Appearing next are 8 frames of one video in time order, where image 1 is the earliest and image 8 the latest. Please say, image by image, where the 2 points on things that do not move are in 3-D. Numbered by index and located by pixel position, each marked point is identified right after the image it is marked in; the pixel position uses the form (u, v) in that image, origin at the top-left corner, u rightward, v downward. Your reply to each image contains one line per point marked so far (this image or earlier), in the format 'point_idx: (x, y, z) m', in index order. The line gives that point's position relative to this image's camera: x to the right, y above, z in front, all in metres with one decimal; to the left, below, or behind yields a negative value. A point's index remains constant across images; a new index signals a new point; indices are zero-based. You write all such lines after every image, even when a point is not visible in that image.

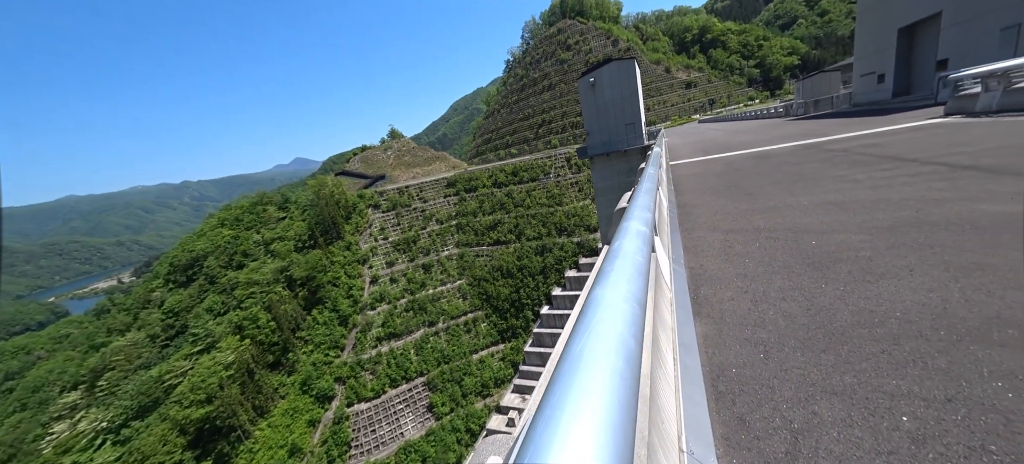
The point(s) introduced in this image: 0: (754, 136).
0: (+13.3, +4.7, +16.2) m
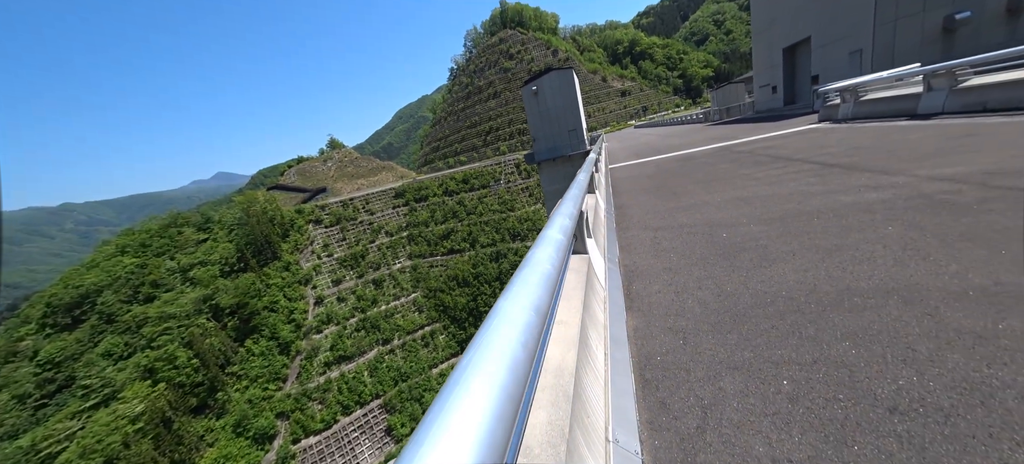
0: (+10.2, +5.0, +18.2) m
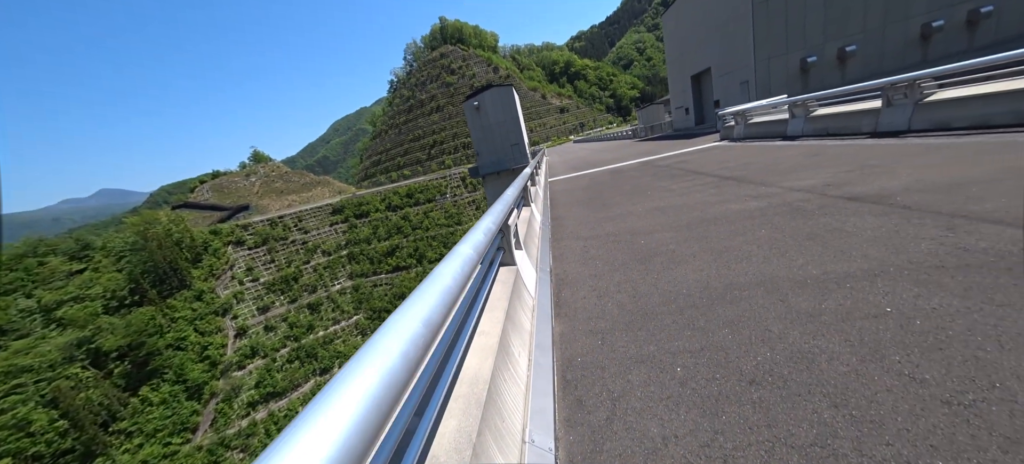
0: (+6.7, +4.6, +19.9) m
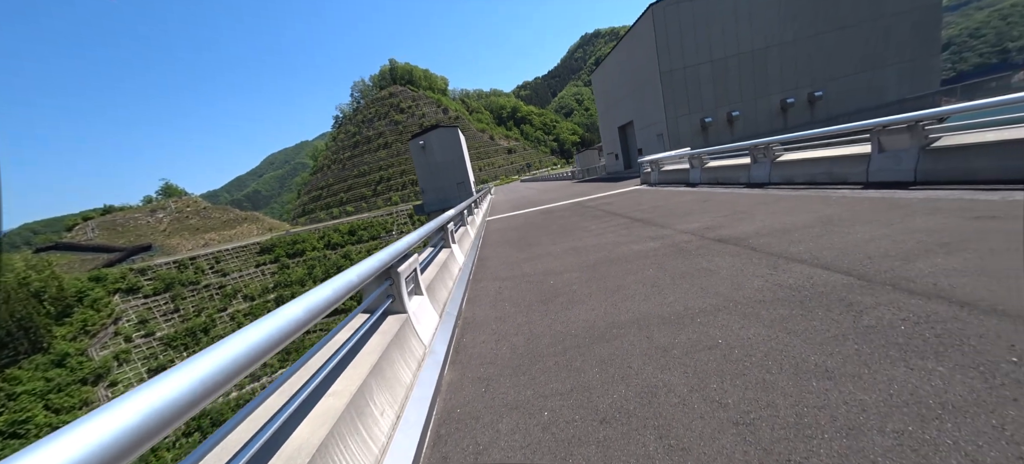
0: (+2.3, +2.2, +21.2) m
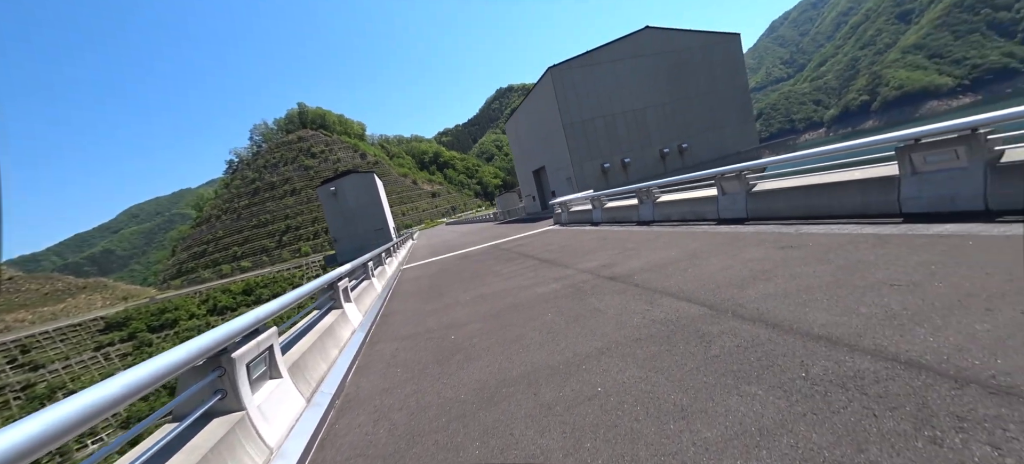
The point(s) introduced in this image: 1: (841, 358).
0: (-3.0, -0.6, +21.1) m
1: (+1.8, -0.7, +1.8) m
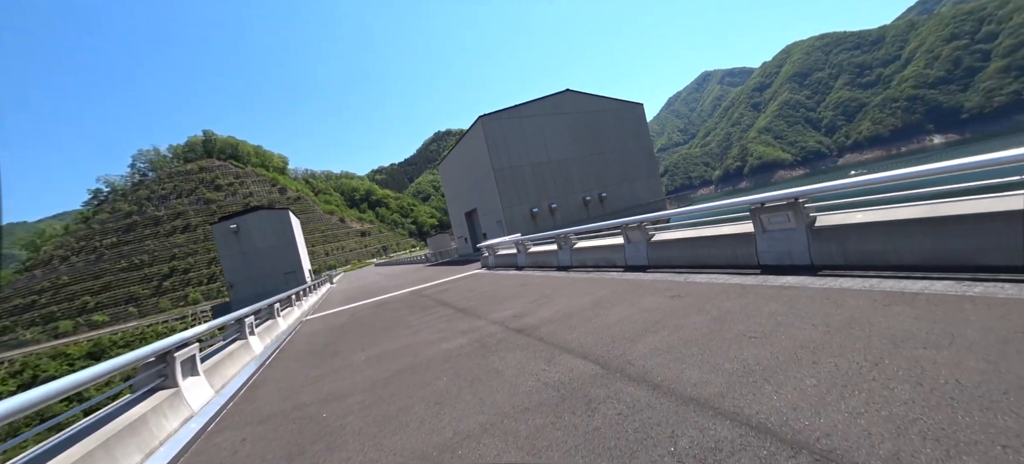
0: (-7.4, -3.2, +19.7) m
1: (+1.0, -1.0, +1.8) m
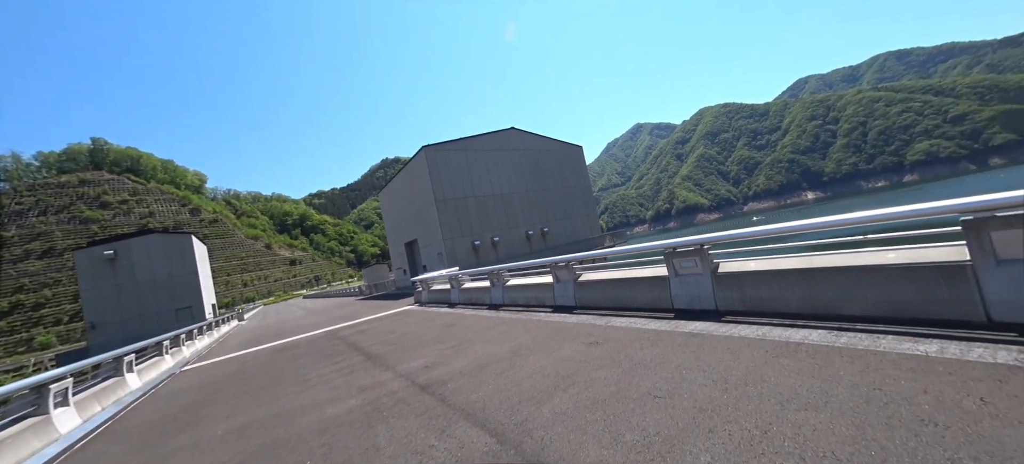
0: (-11.0, -4.8, +17.5) m
1: (+0.3, -1.3, +1.5) m
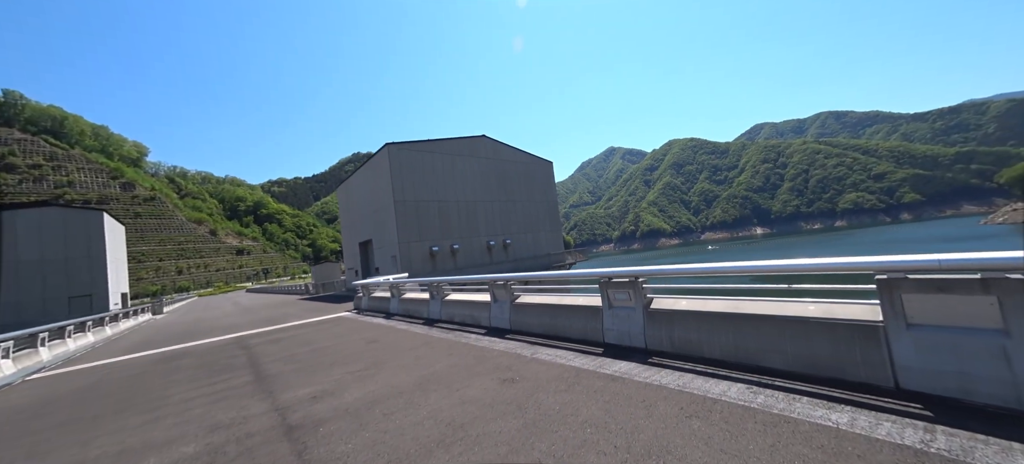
0: (-13.7, -4.3, +15.6) m
1: (-0.5, -1.5, +1.0) m
